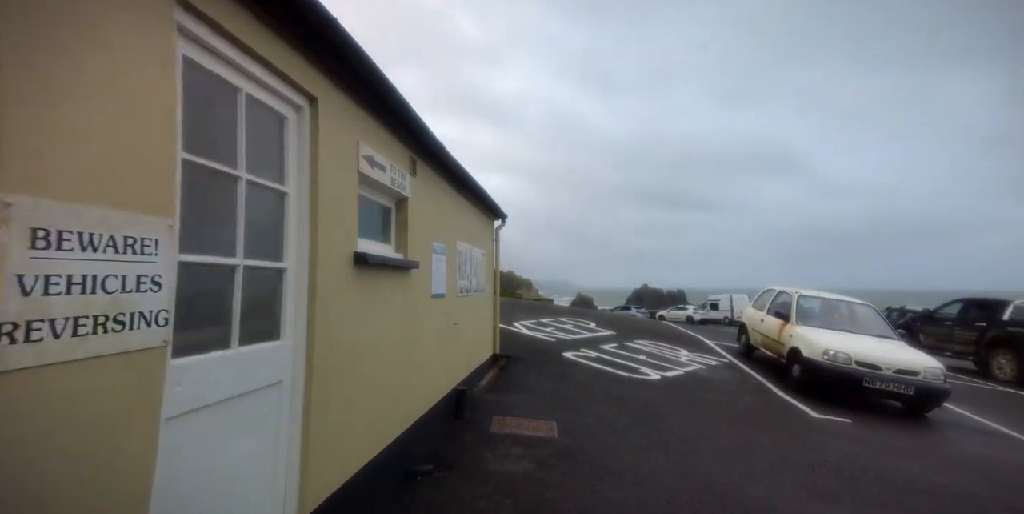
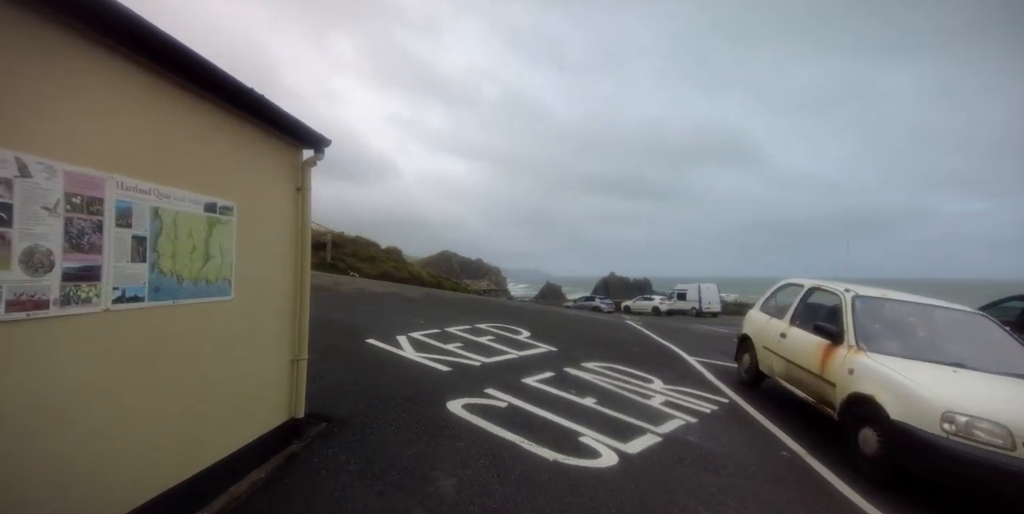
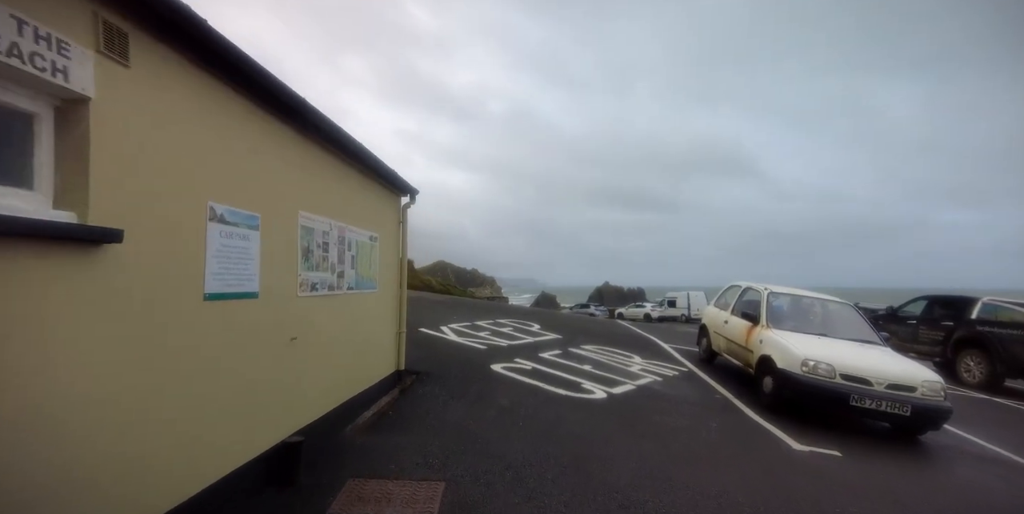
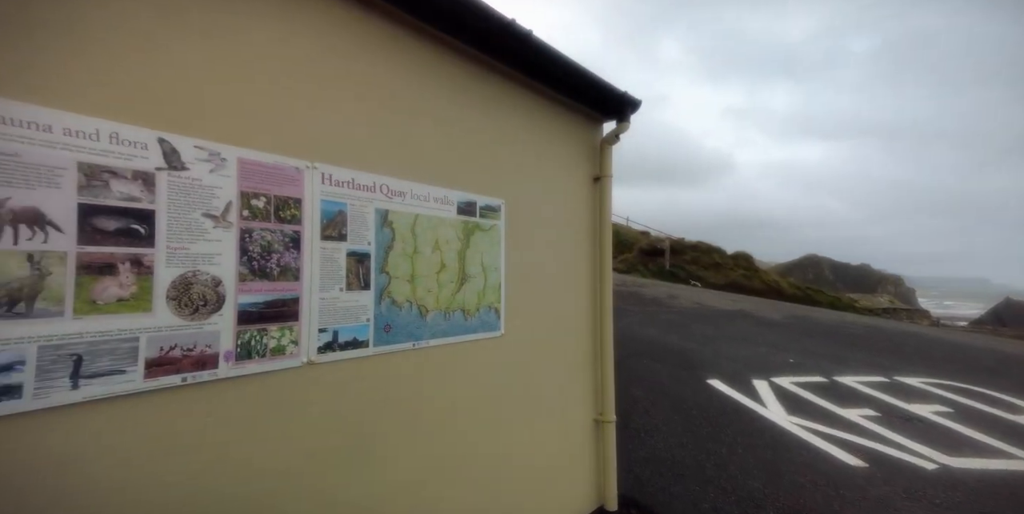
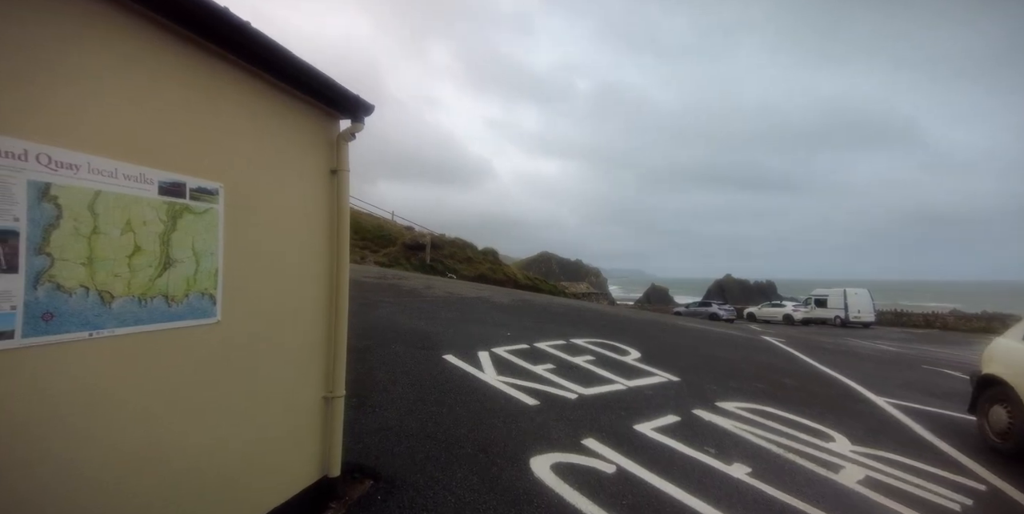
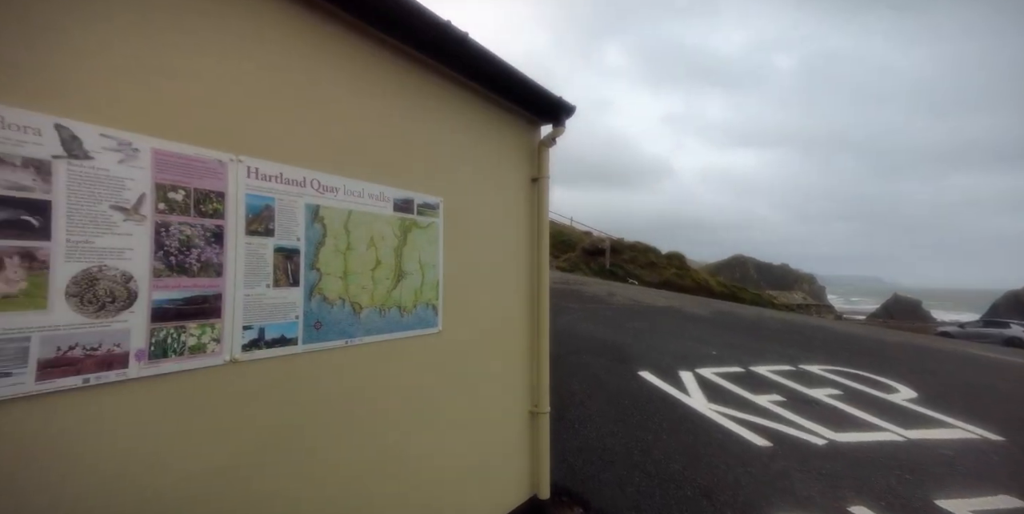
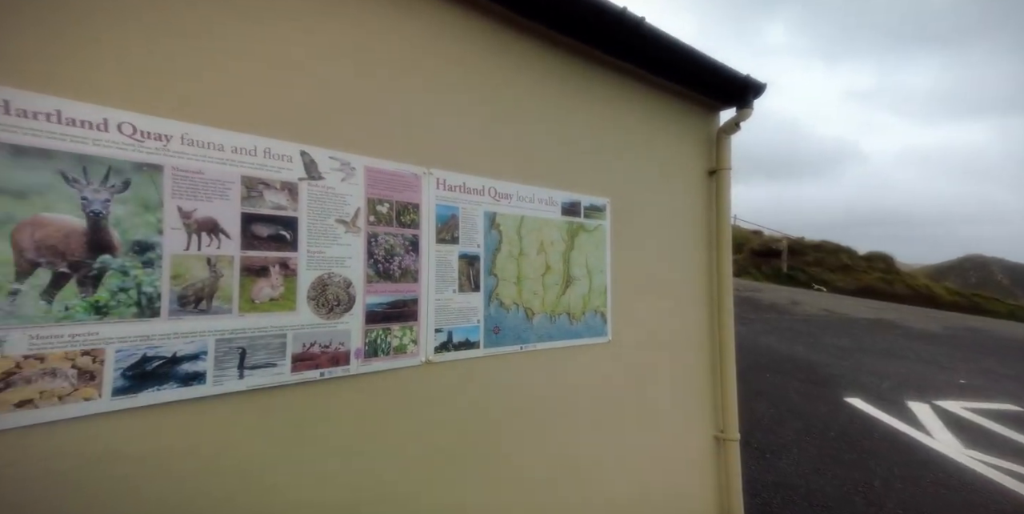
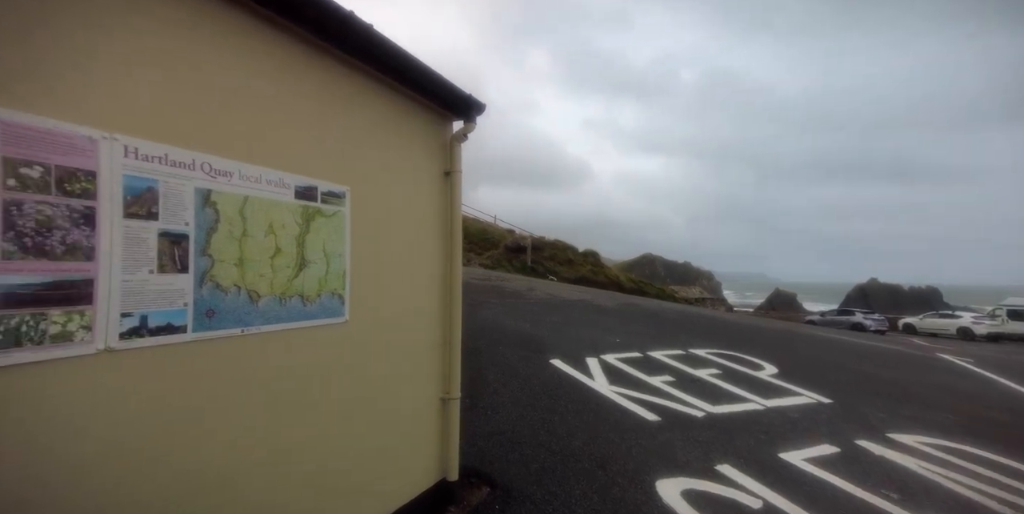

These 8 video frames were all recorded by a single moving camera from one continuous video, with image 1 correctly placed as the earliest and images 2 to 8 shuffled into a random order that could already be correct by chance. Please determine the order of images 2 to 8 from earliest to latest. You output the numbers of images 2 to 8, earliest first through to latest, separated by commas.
3, 2, 5, 8, 6, 4, 7
